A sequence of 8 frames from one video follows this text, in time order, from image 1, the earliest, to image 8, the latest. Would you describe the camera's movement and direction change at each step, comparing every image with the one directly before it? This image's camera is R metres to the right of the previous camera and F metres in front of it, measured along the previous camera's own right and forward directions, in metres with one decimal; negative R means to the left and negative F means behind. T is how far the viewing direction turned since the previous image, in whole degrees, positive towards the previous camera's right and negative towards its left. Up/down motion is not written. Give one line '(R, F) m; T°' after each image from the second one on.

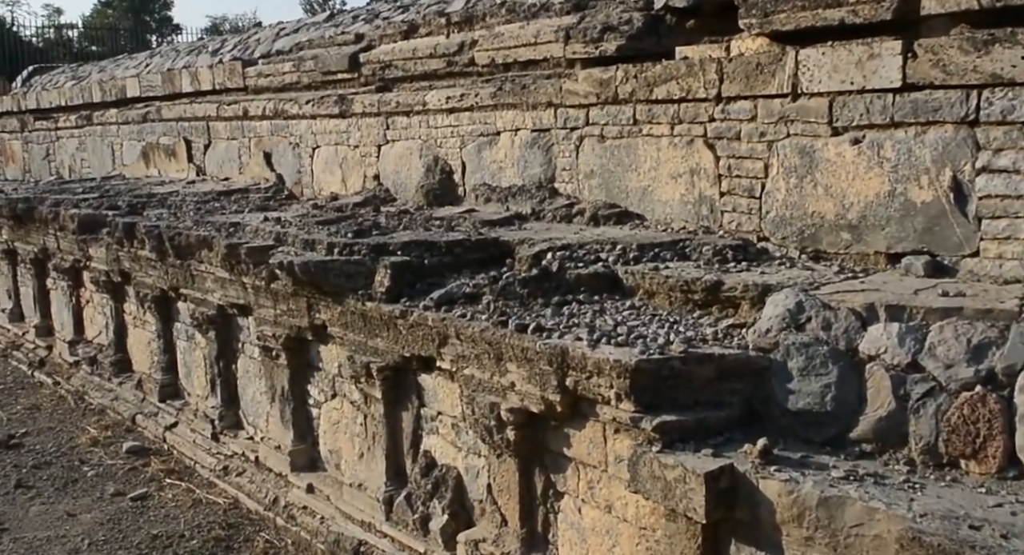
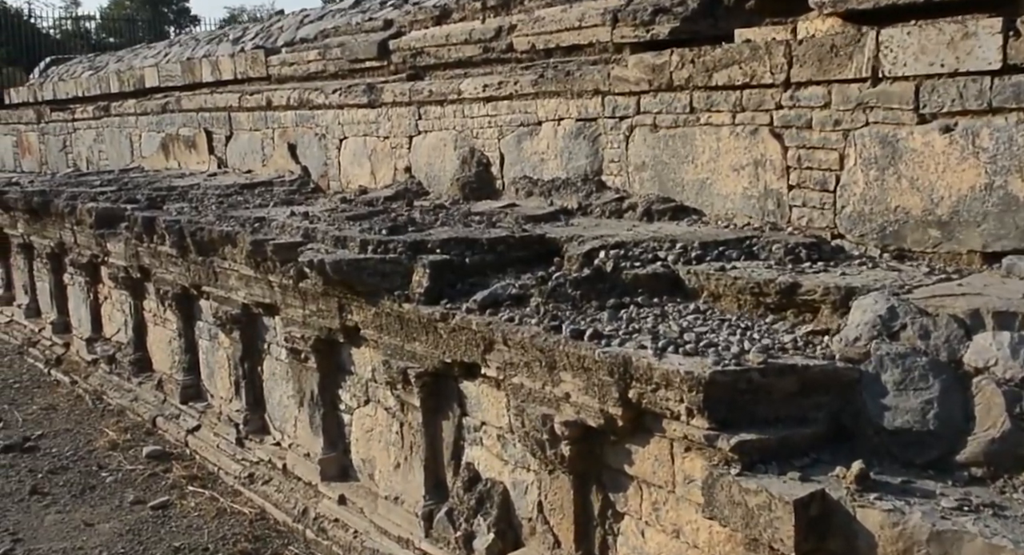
(-0.1, +0.3) m; -1°
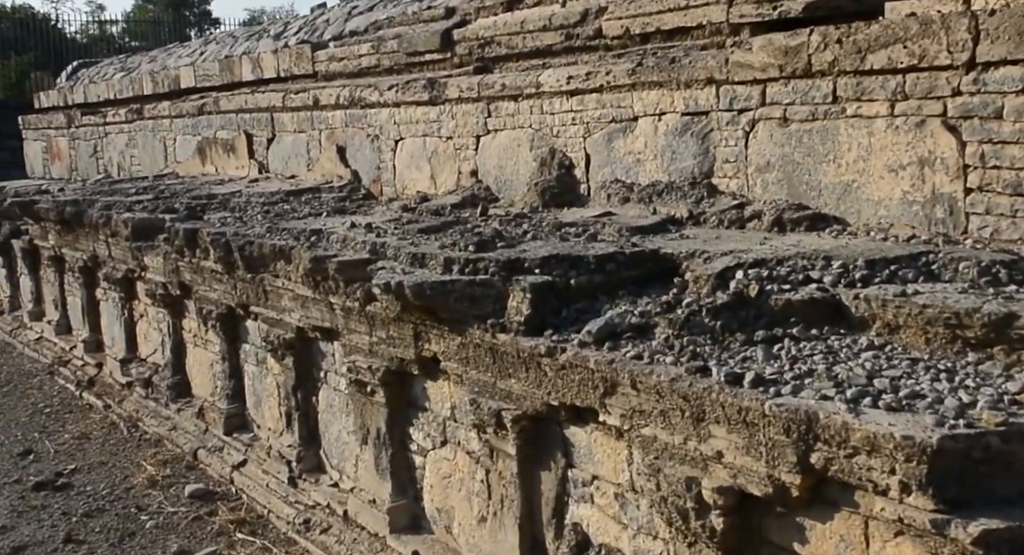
(-0.3, +0.7) m; -1°
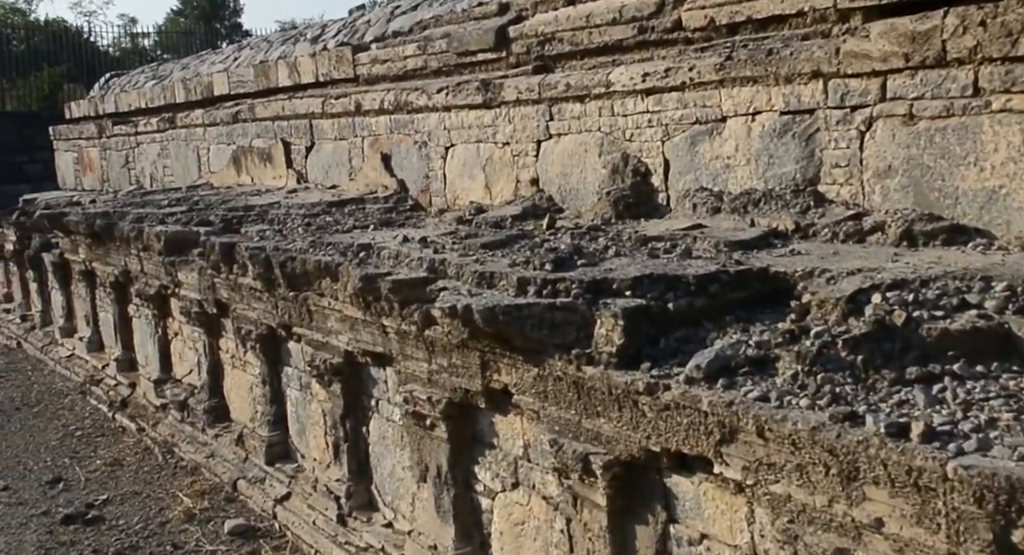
(-0.2, +0.5) m; -2°
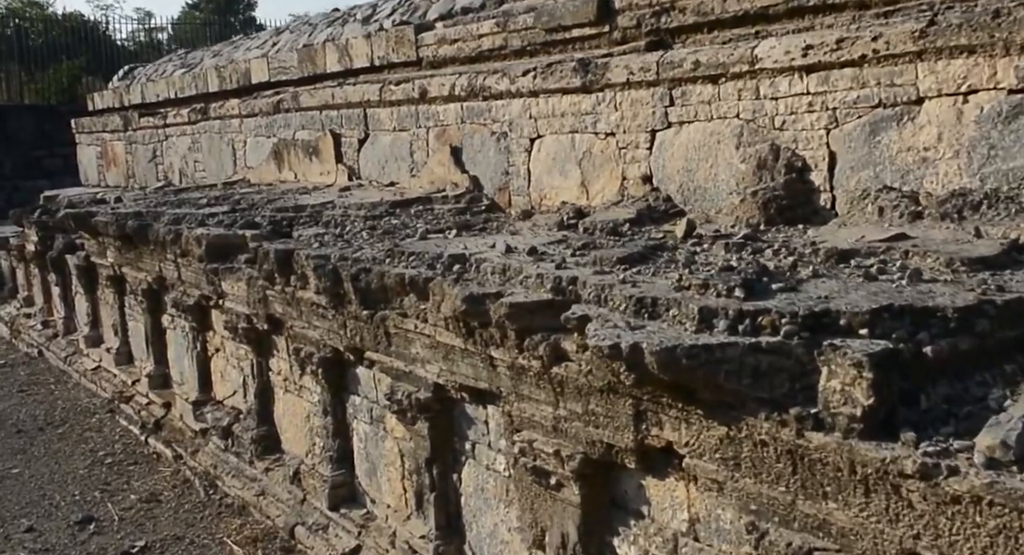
(-0.4, +0.9) m; -1°
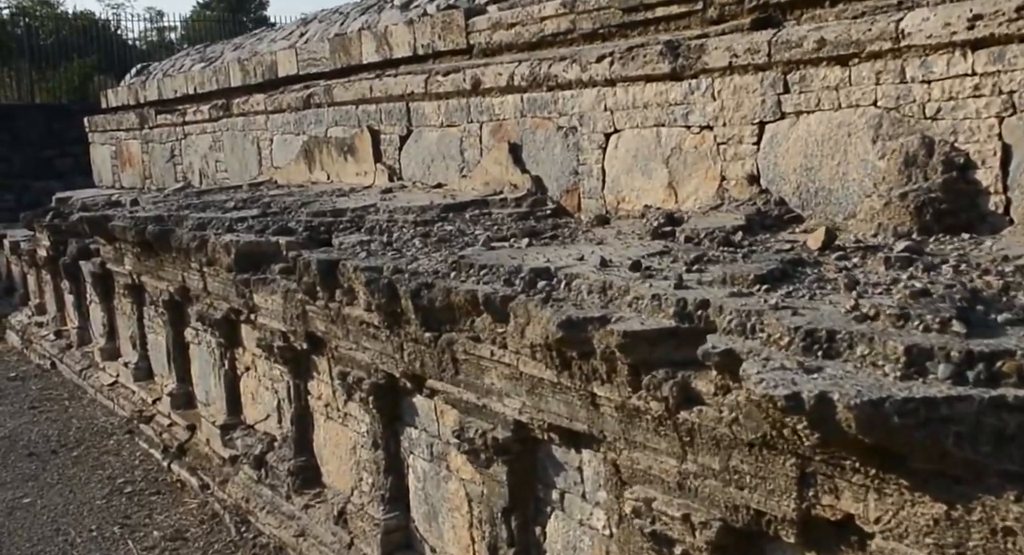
(-0.3, +0.6) m; -1°
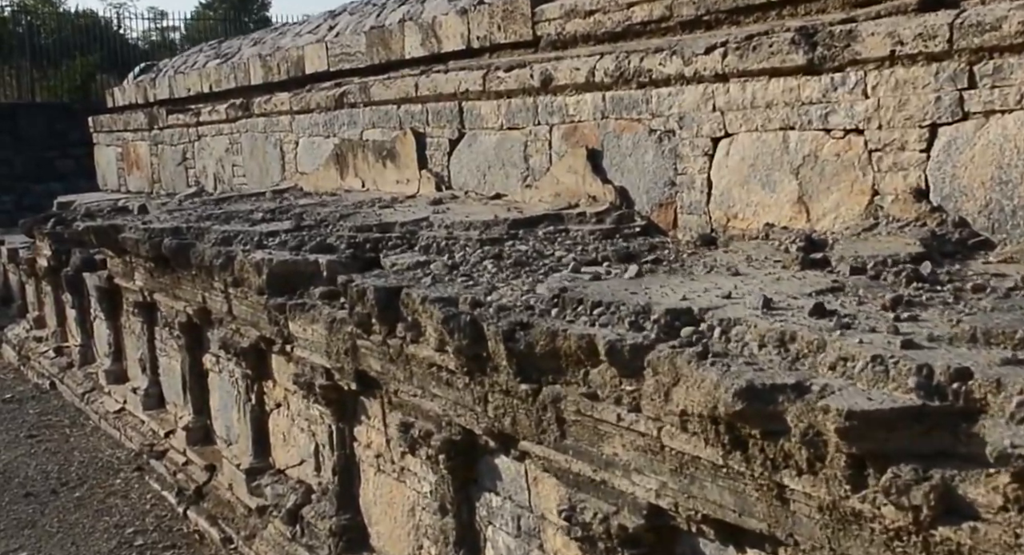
(-0.3, +0.8) m; 0°
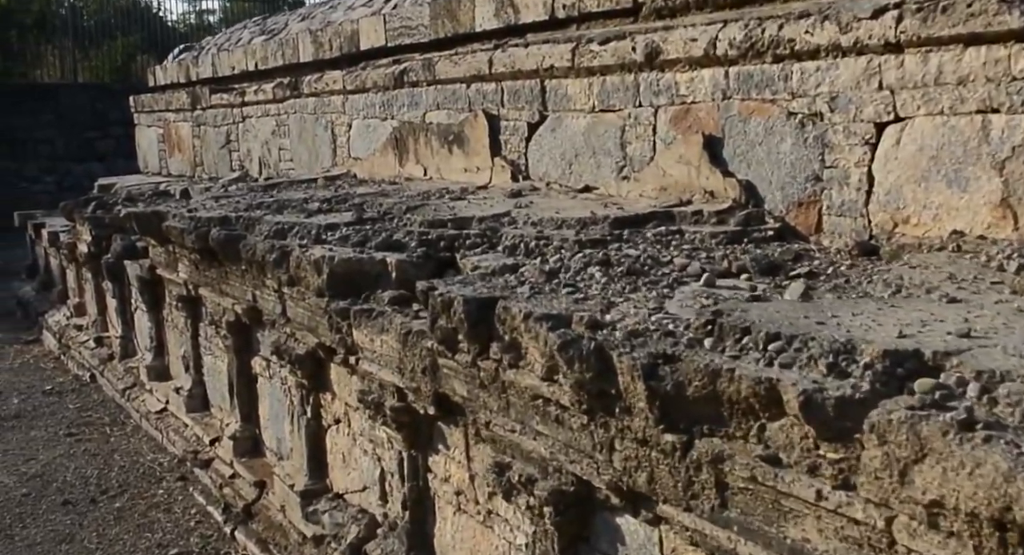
(-0.3, +0.7) m; -2°
